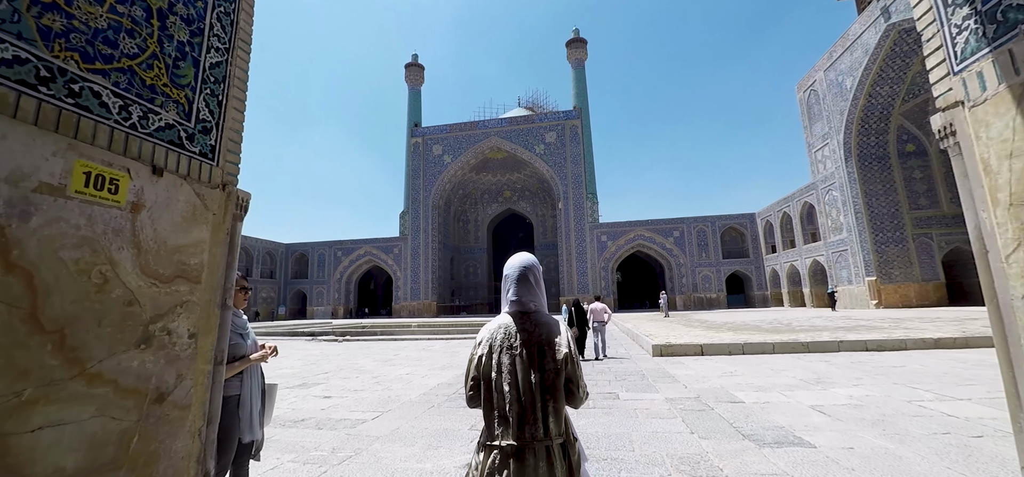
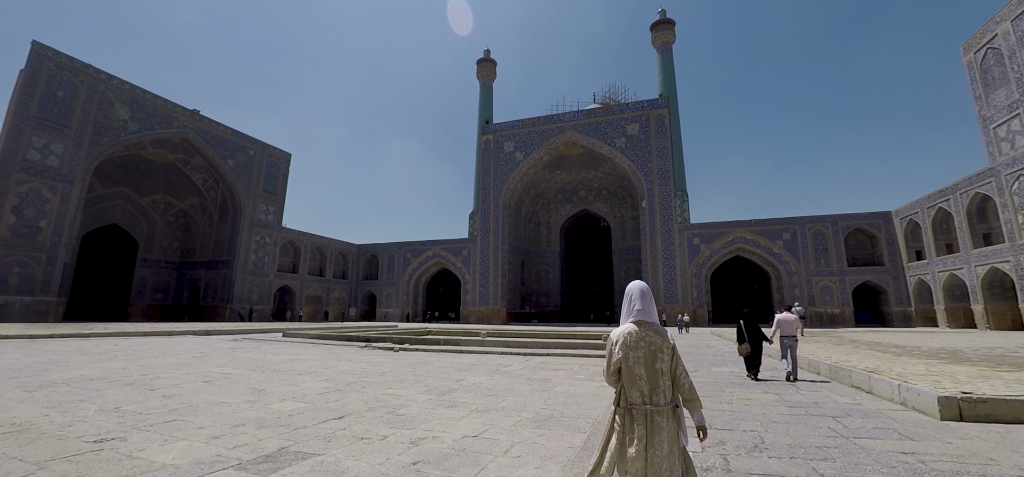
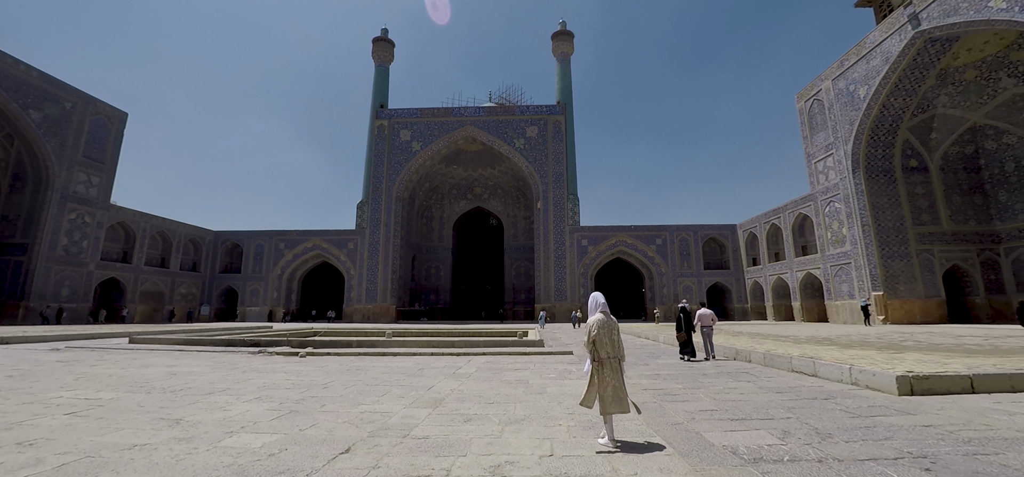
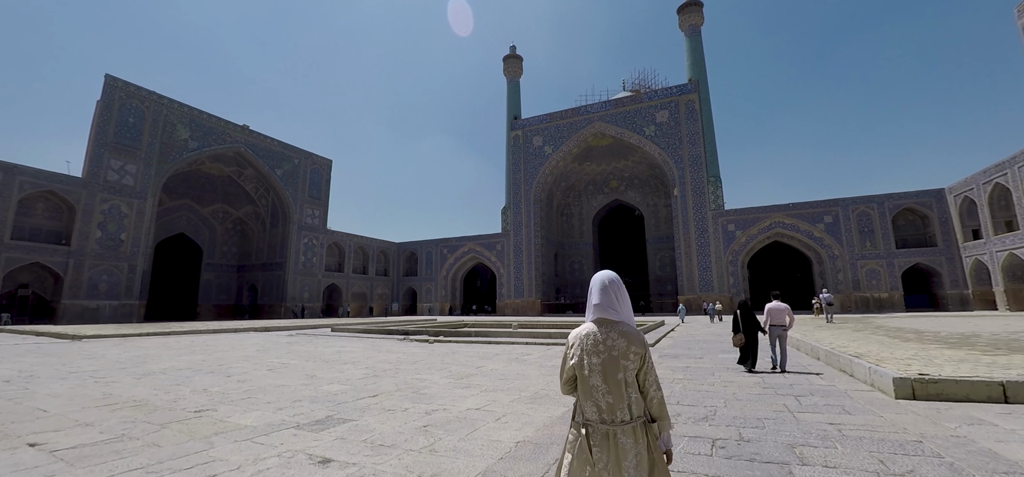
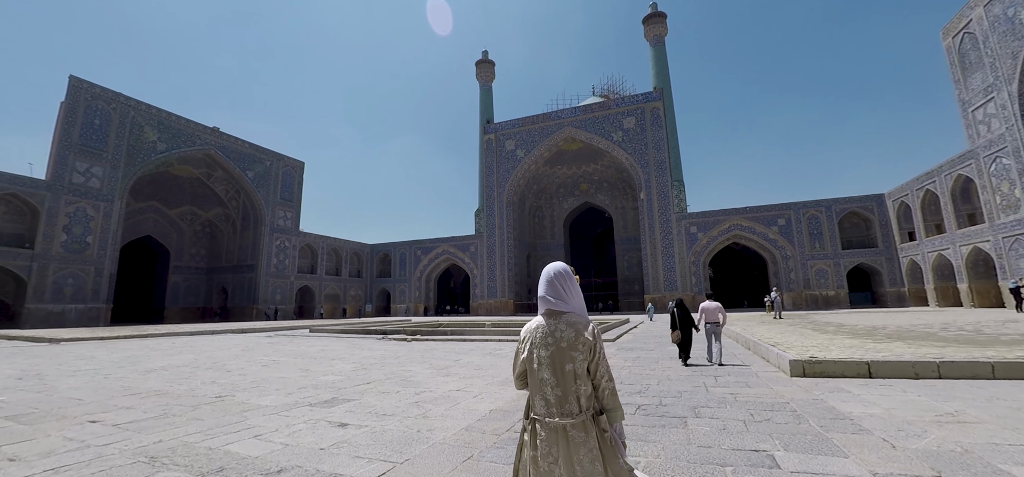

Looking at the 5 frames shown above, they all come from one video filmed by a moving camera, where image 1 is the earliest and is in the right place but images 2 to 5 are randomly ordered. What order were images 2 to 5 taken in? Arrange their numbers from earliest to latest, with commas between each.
5, 4, 2, 3
